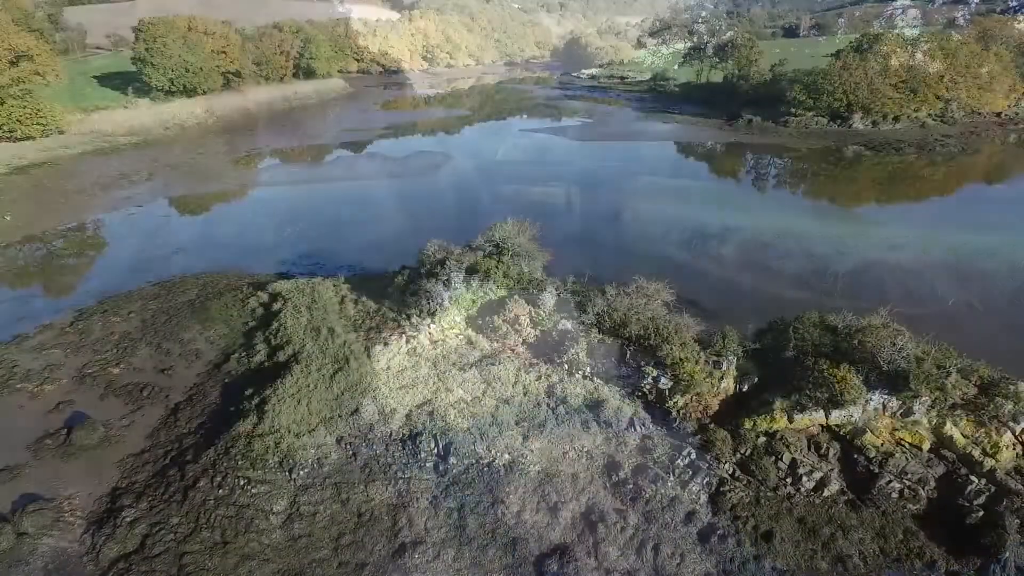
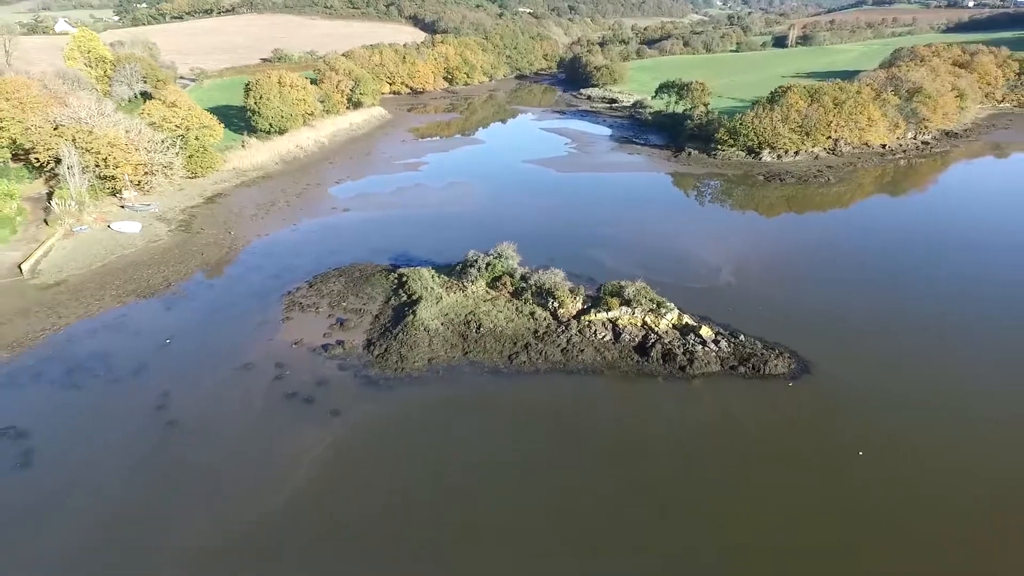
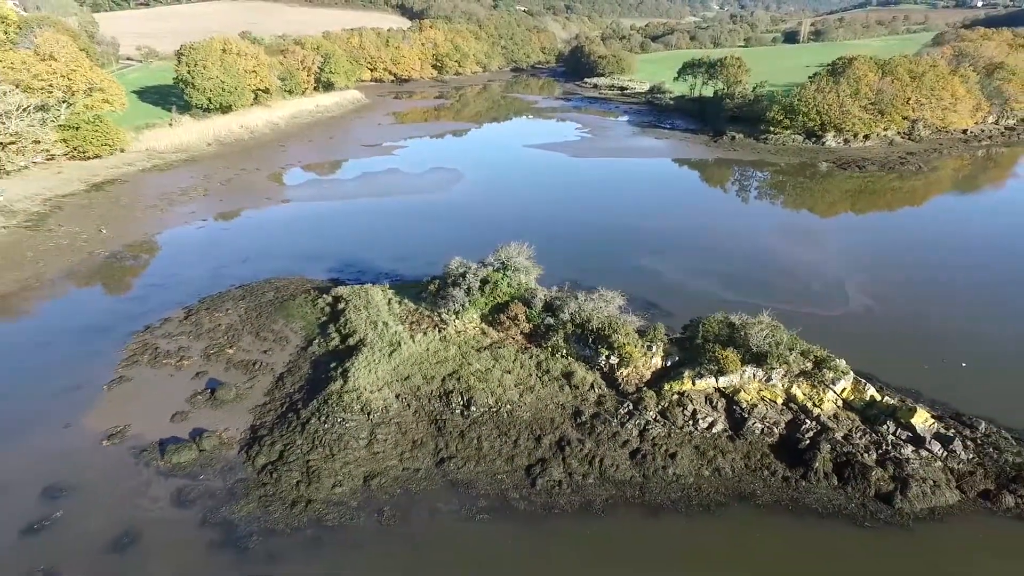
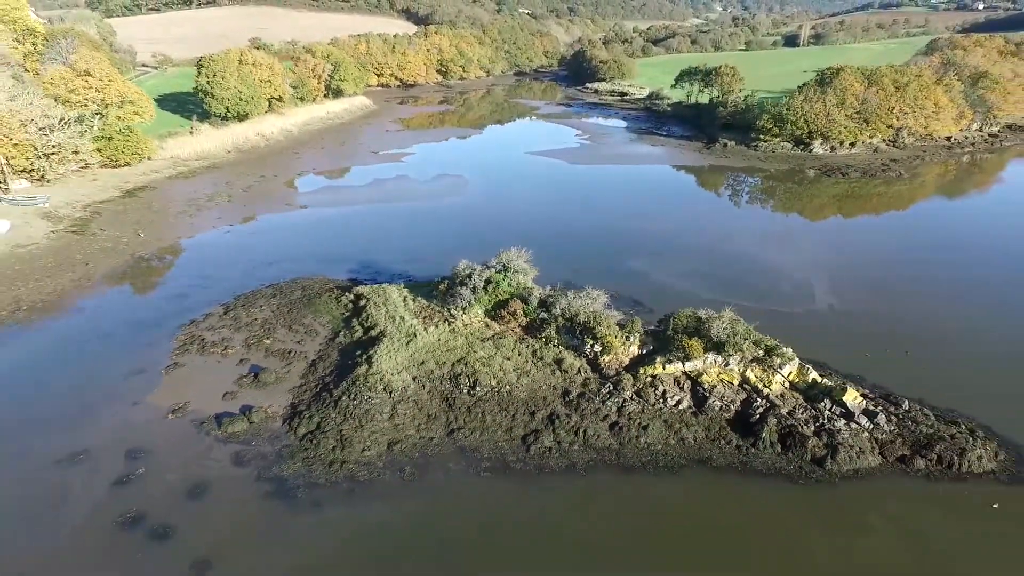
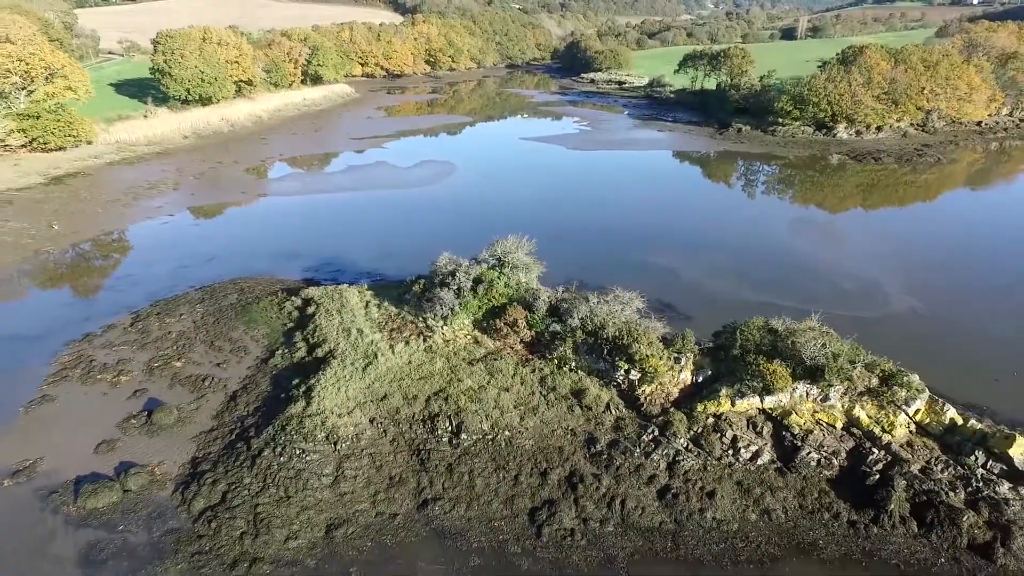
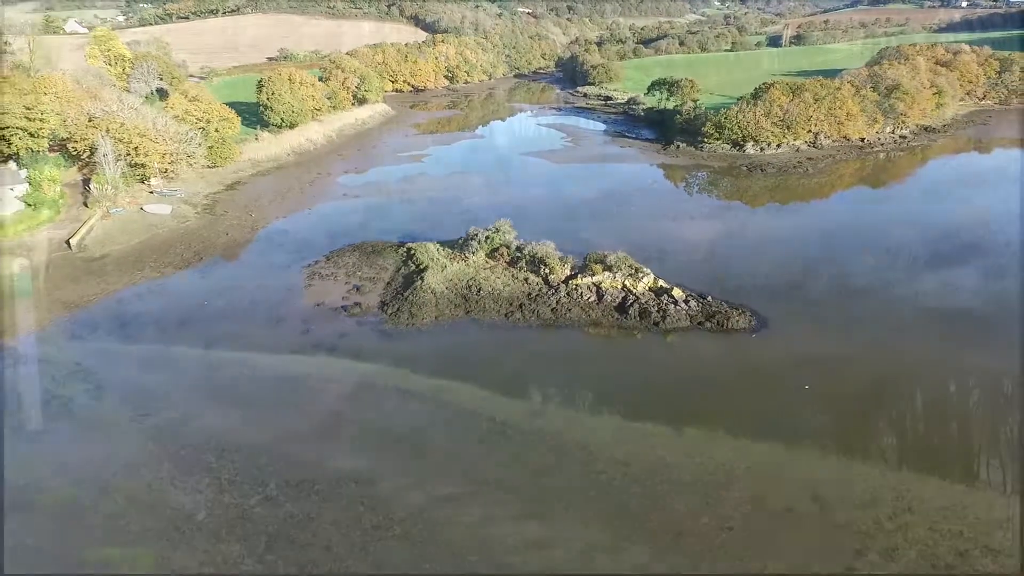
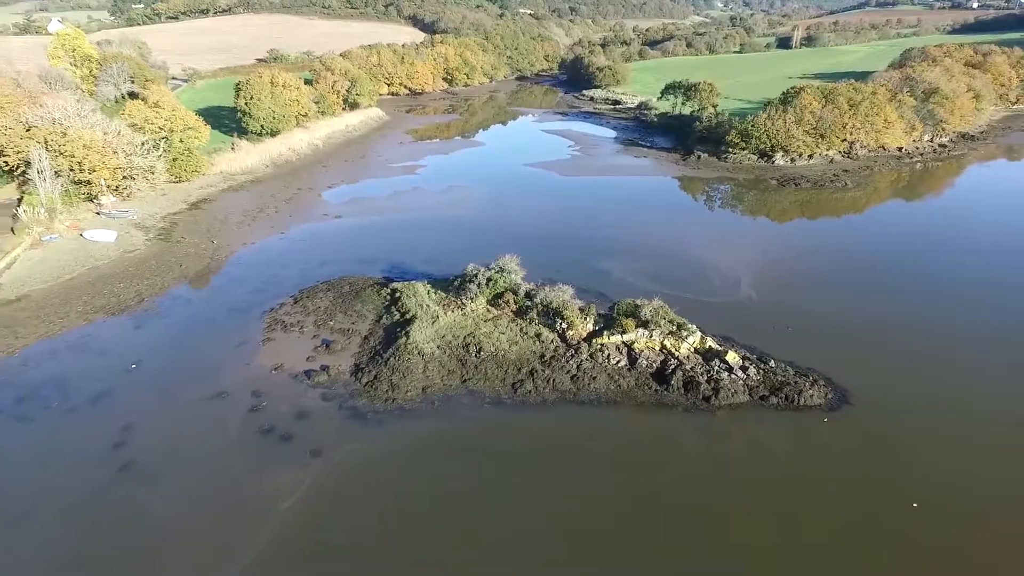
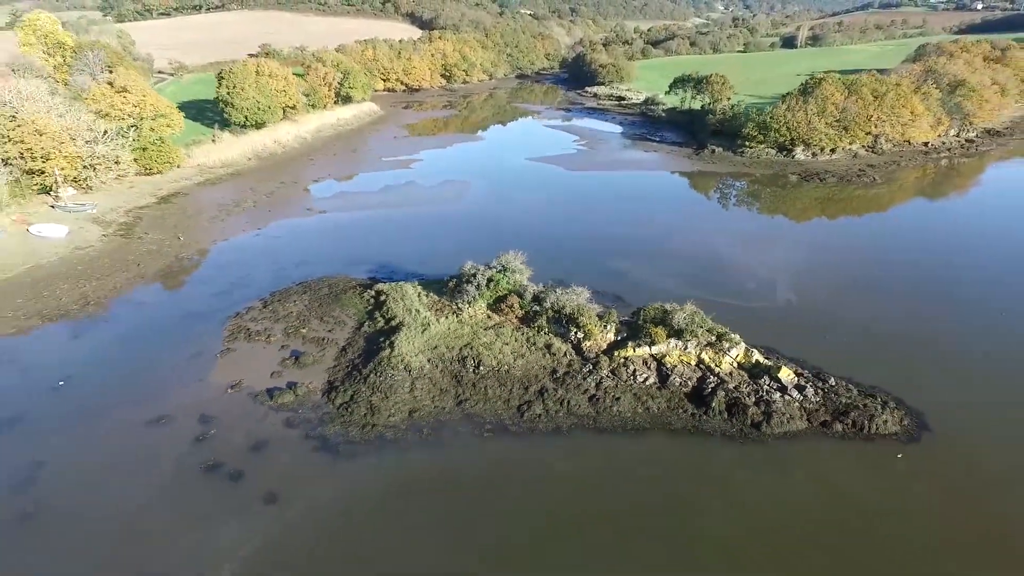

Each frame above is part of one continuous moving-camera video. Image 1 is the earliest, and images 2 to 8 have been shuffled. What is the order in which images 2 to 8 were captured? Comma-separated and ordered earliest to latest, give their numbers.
5, 3, 4, 8, 7, 2, 6
